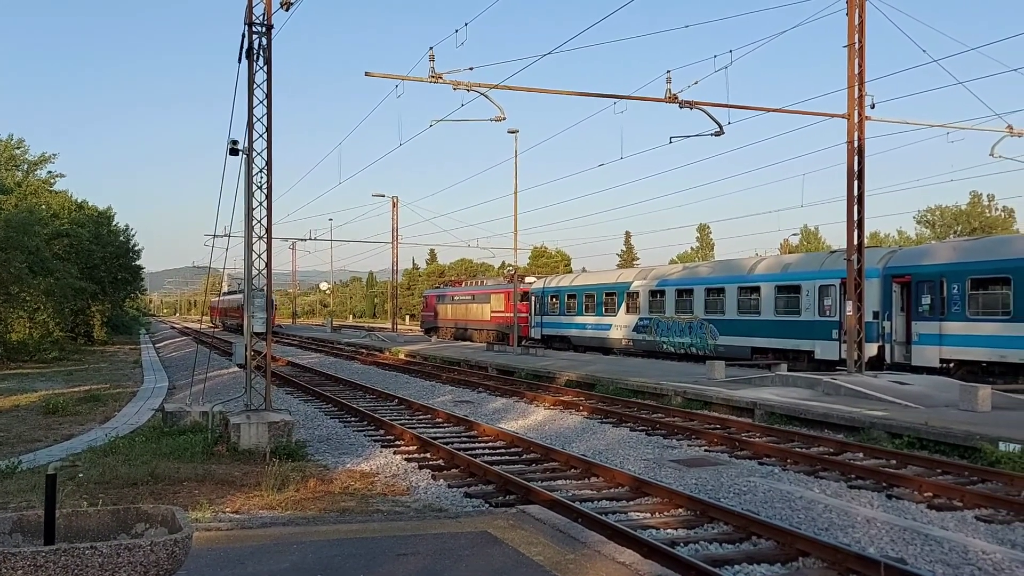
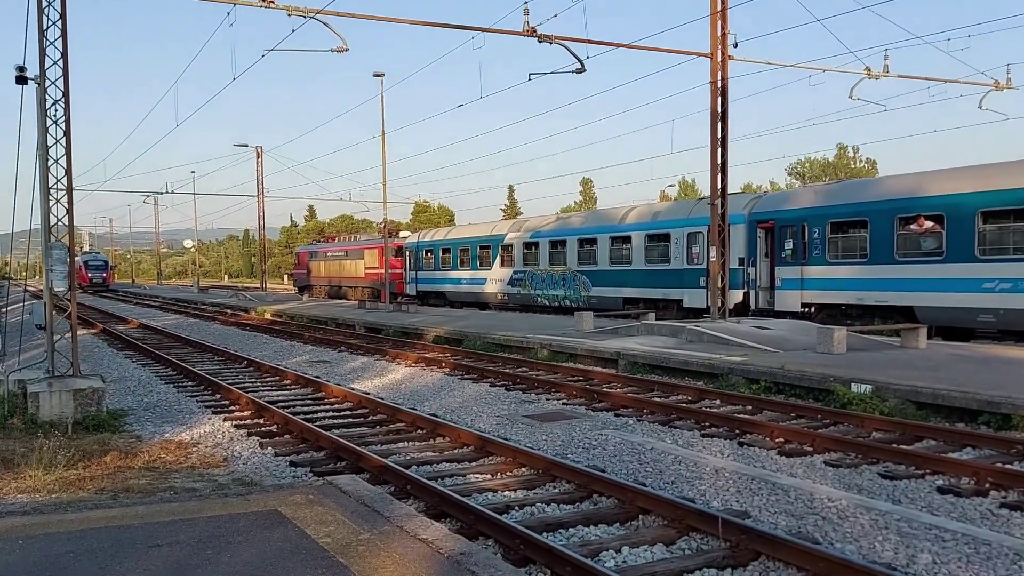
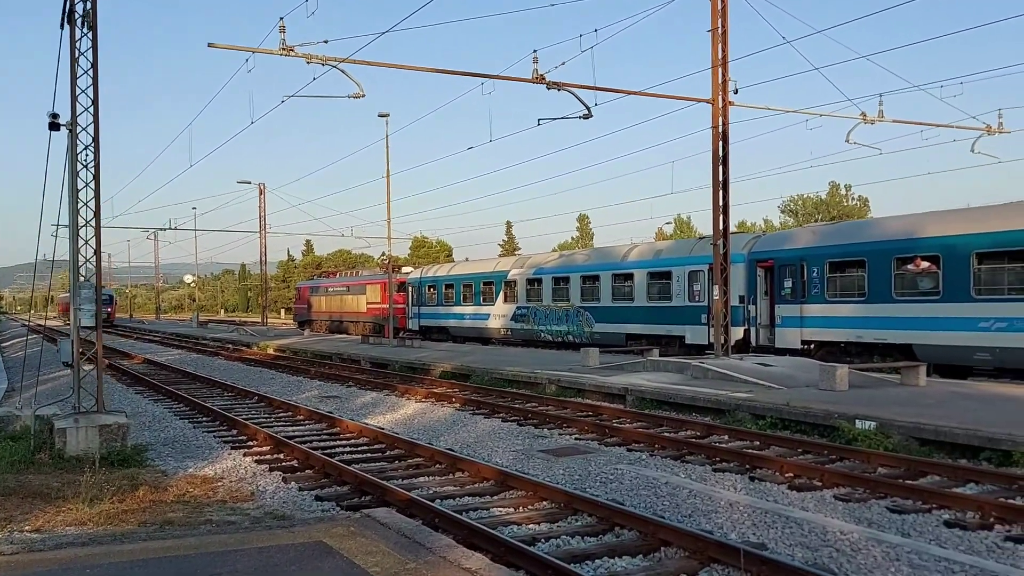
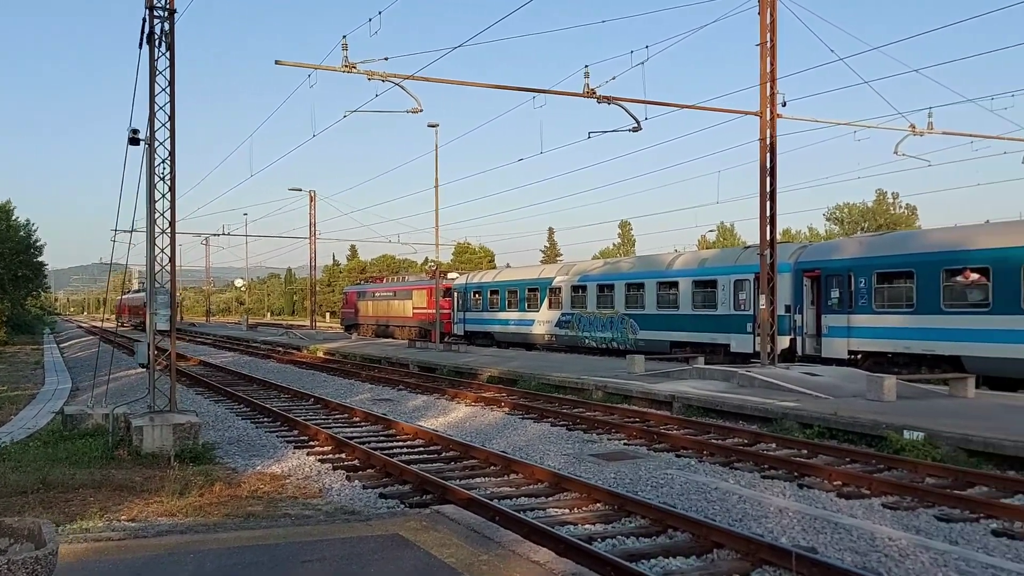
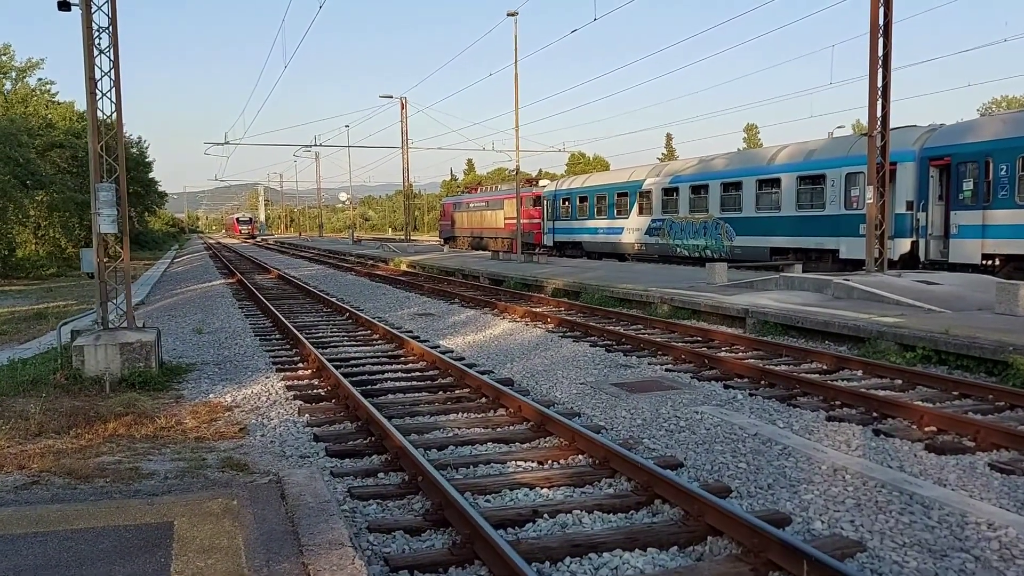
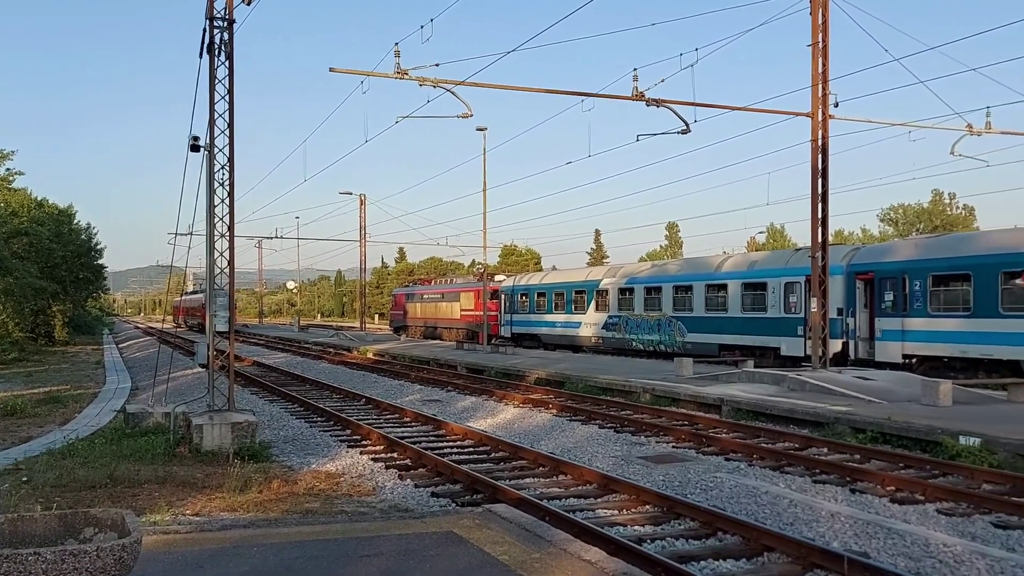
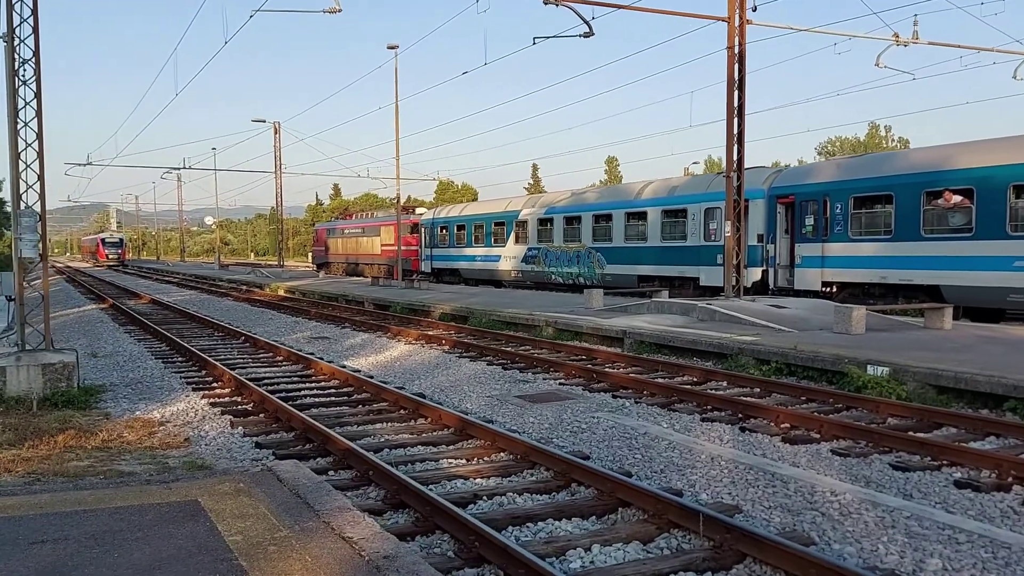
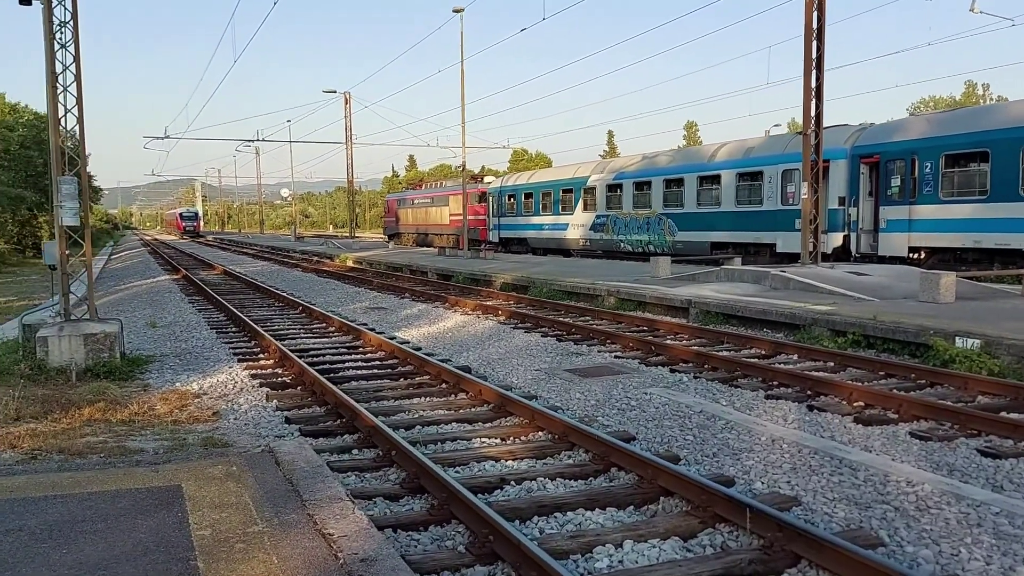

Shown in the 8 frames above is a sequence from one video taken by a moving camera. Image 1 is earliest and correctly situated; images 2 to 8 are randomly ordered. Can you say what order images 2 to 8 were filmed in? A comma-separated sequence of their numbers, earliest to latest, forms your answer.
6, 4, 3, 2, 7, 8, 5
